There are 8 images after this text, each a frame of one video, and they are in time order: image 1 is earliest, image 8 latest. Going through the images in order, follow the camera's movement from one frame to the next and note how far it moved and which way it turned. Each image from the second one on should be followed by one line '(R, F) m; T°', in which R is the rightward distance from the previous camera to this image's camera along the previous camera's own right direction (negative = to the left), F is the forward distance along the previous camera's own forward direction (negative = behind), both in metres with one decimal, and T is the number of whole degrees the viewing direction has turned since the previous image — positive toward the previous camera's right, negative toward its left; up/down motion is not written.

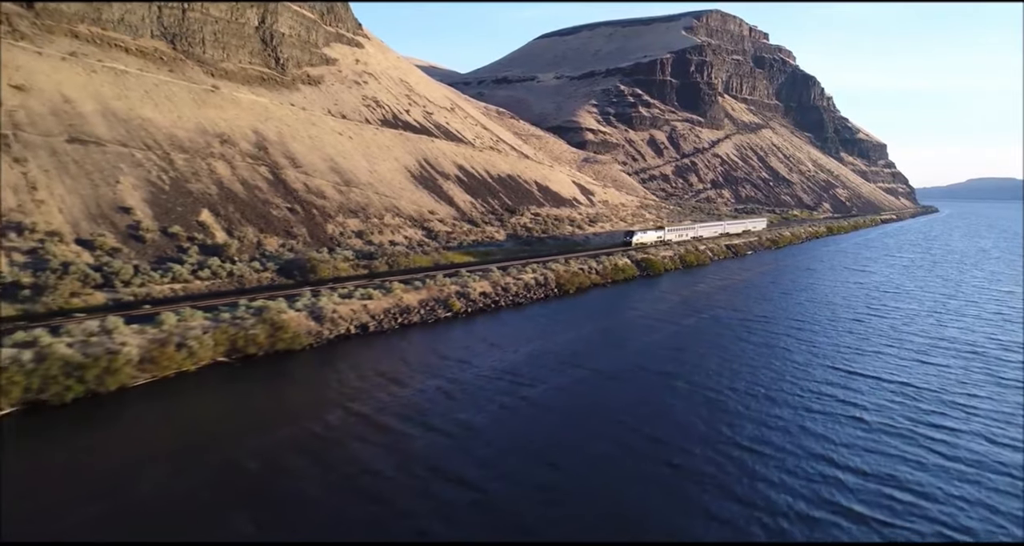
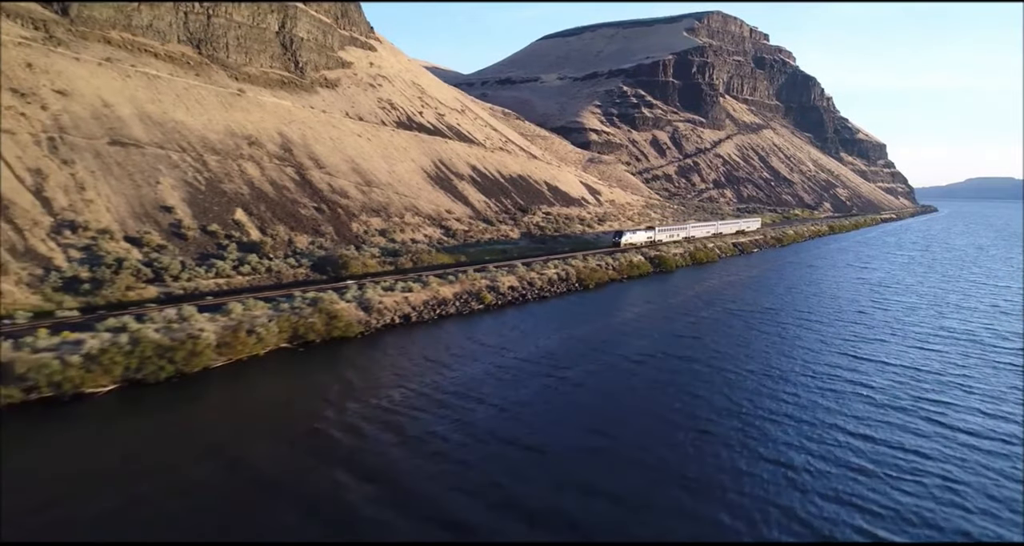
(-1.2, -1.9) m; 0°
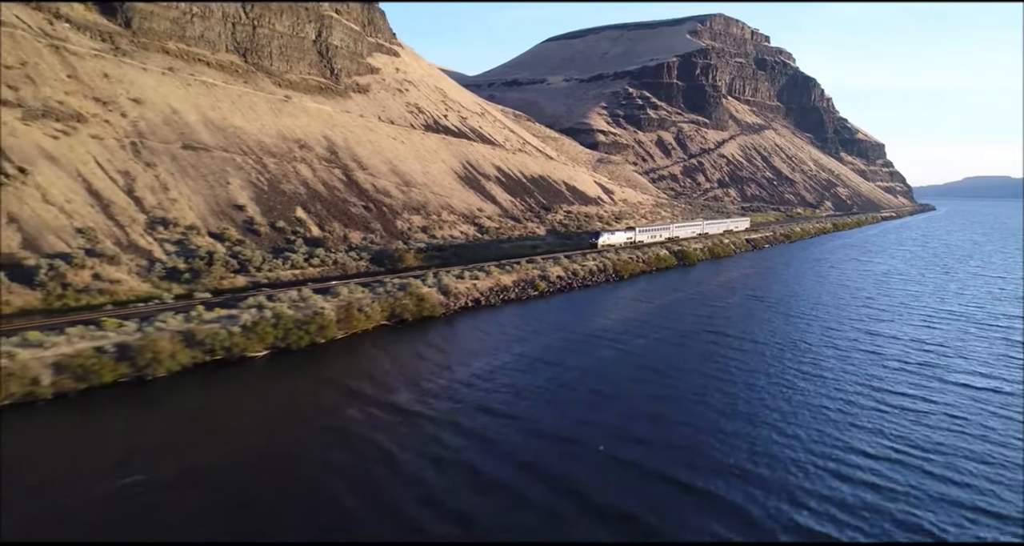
(-2.5, -3.8) m; 0°
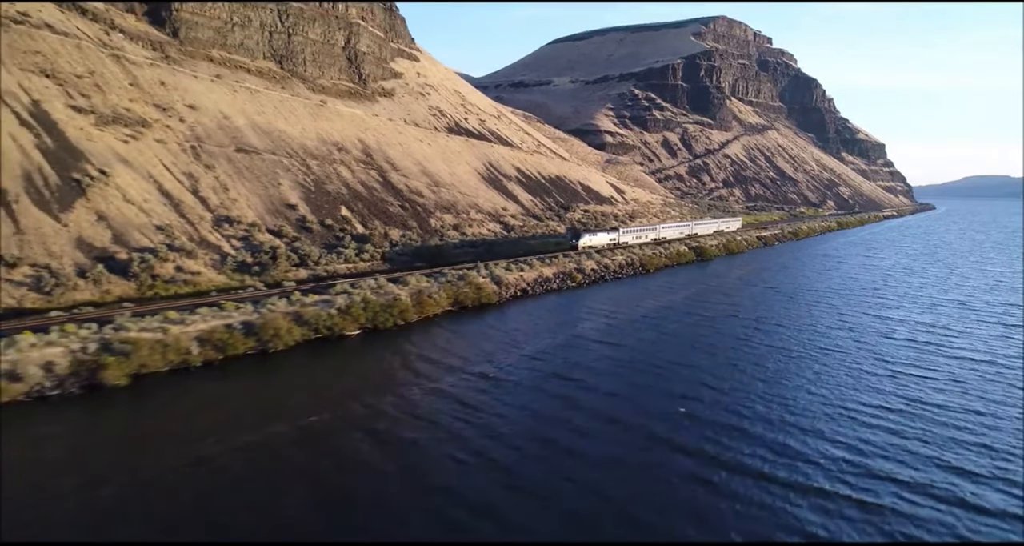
(-2.1, -3.2) m; 0°
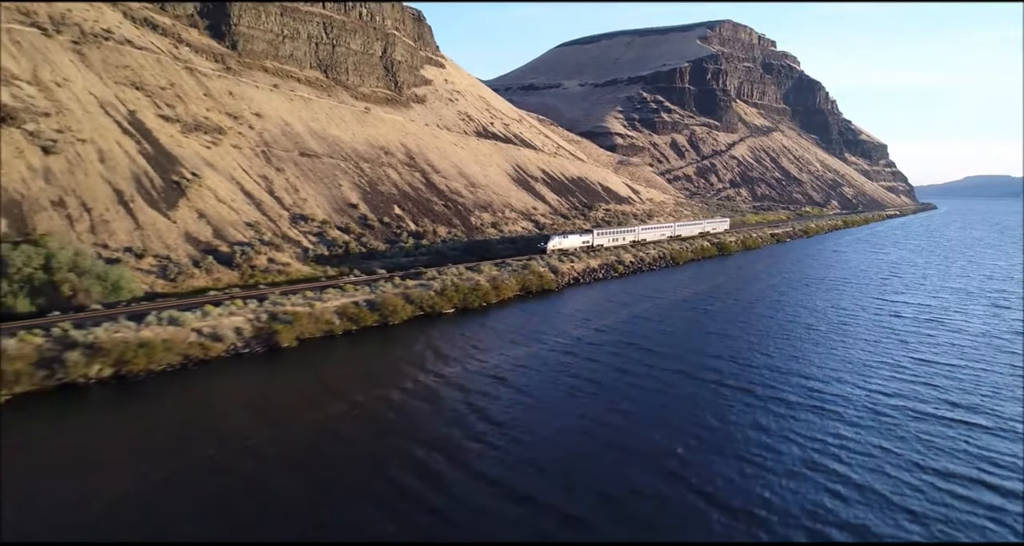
(-2.8, -4.5) m; 0°
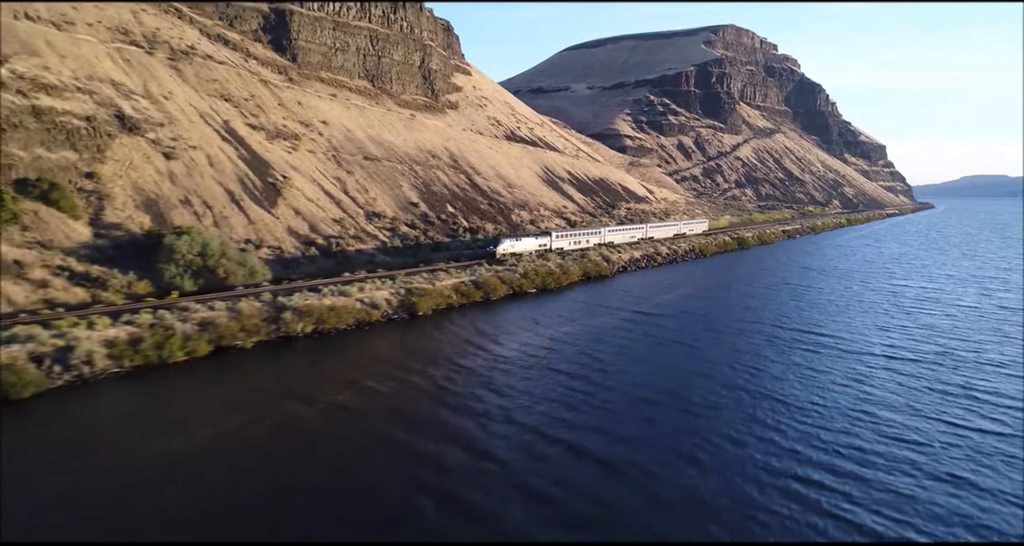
(-3.7, -5.9) m; 0°
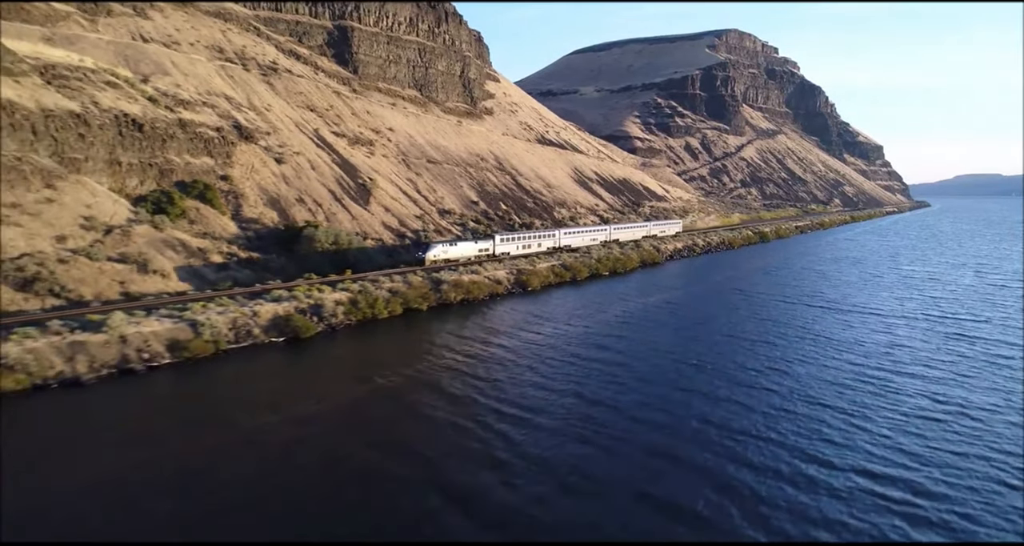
(-4.9, -7.0) m; 0°
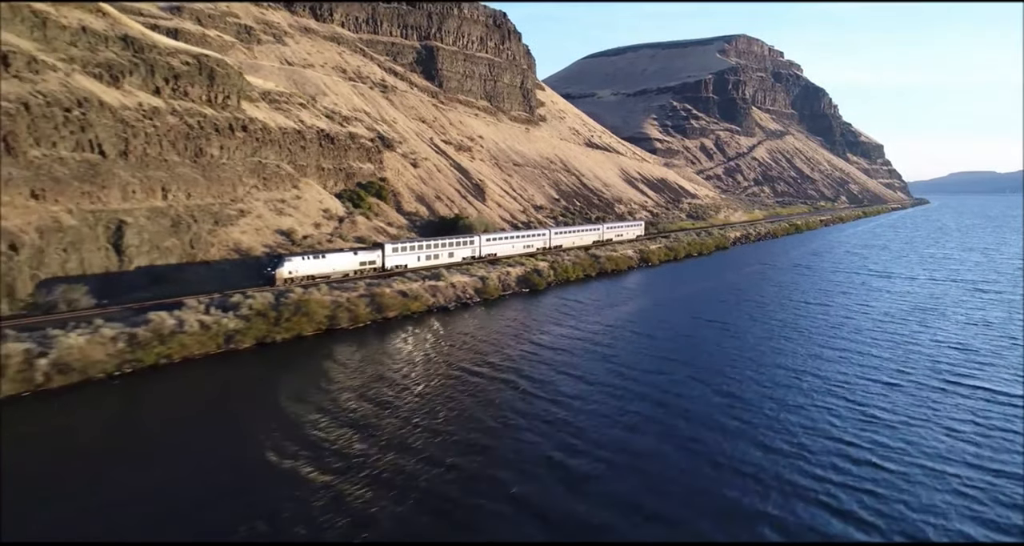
(-8.7, -11.1) m; 0°
